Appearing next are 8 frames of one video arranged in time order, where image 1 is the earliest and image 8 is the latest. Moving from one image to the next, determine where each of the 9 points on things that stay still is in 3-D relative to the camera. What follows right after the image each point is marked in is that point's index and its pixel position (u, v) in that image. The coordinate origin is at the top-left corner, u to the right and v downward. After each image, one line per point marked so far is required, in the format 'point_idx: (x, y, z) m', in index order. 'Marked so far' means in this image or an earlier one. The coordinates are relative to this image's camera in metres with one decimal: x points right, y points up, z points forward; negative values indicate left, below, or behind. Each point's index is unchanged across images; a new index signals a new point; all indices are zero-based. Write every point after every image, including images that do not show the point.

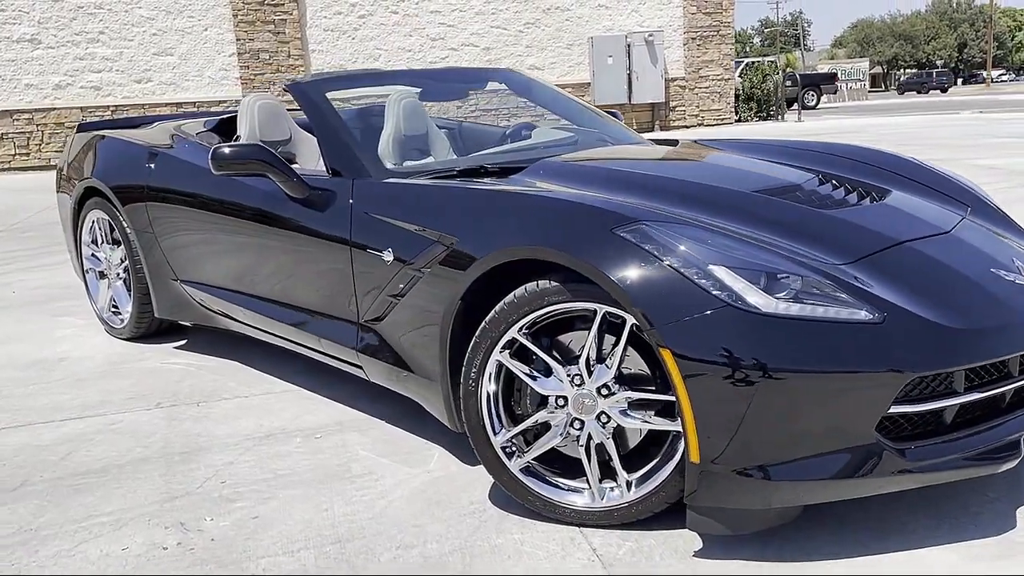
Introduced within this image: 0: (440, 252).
0: (-0.2, +0.1, +2.6) m
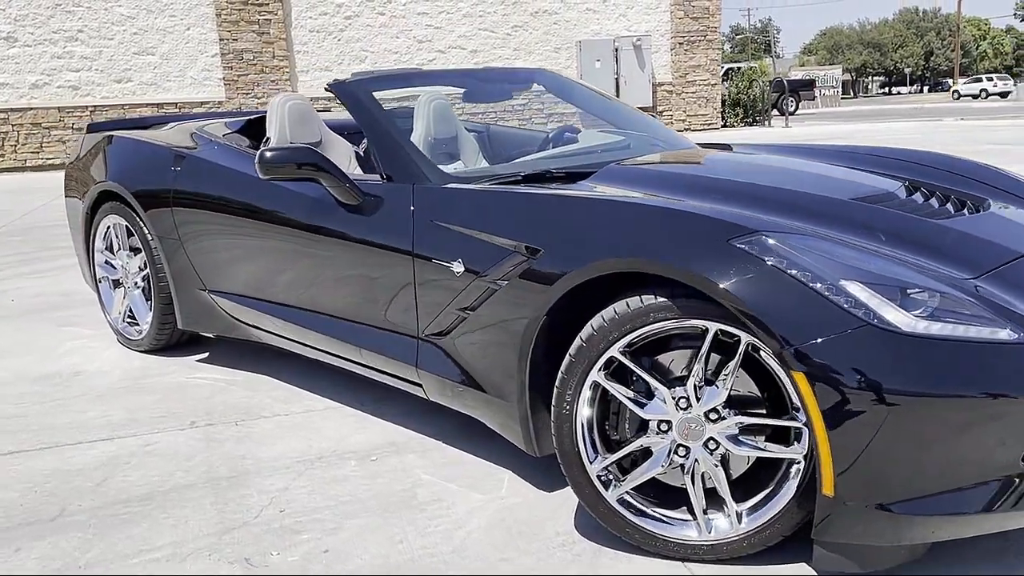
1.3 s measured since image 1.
0: (0.0, +0.1, +2.4) m
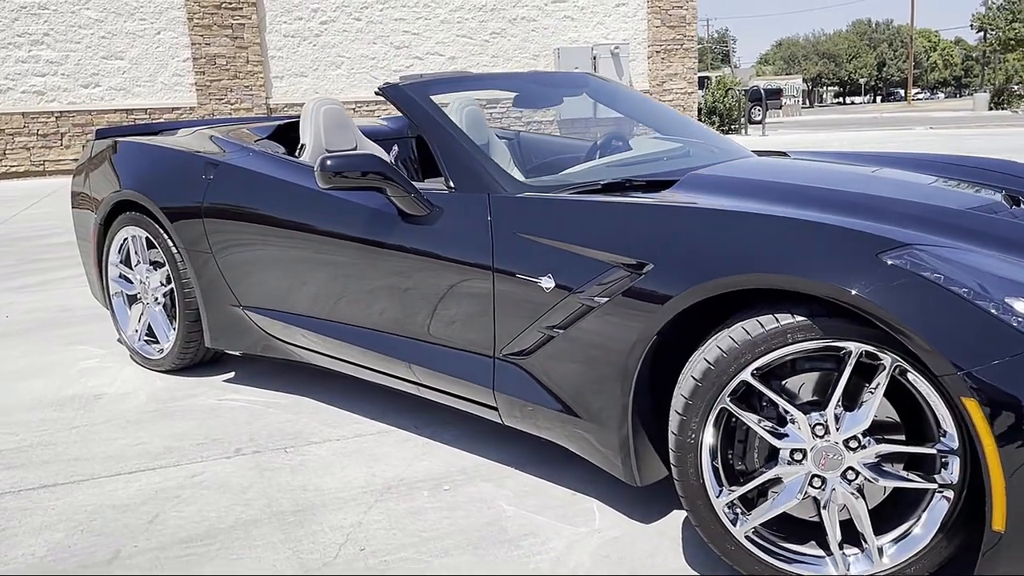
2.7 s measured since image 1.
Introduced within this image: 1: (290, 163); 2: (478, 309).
0: (+0.3, 0.0, +2.2) m
1: (-0.8, +0.4, +3.2) m
2: (-0.1, -0.1, +2.6) m
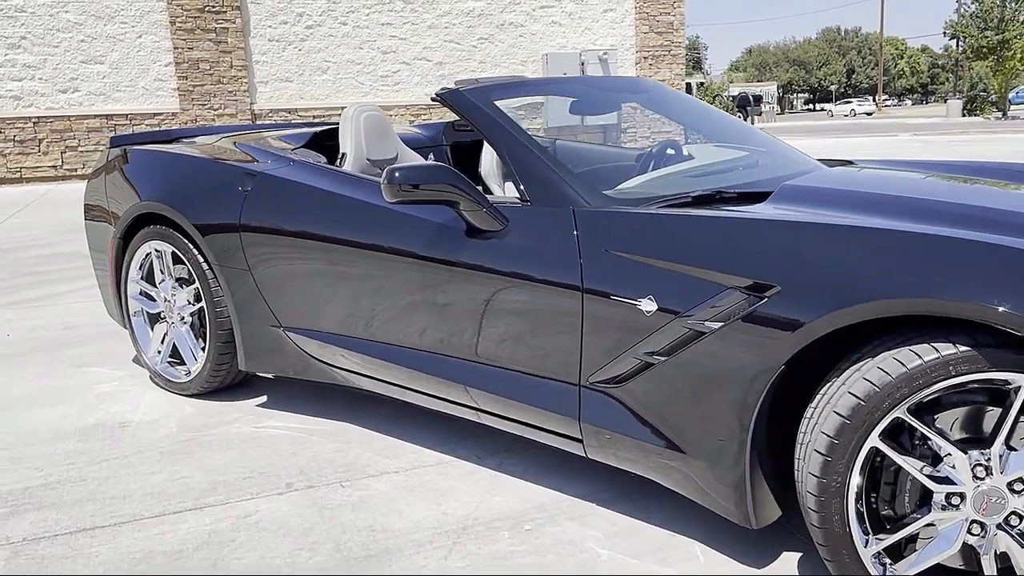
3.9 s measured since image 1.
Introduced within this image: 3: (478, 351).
0: (+0.5, 0.0, +2.0) m
1: (-0.6, +0.4, +3.0) m
2: (+0.1, -0.1, +2.4) m
3: (-0.1, -0.2, +2.7) m
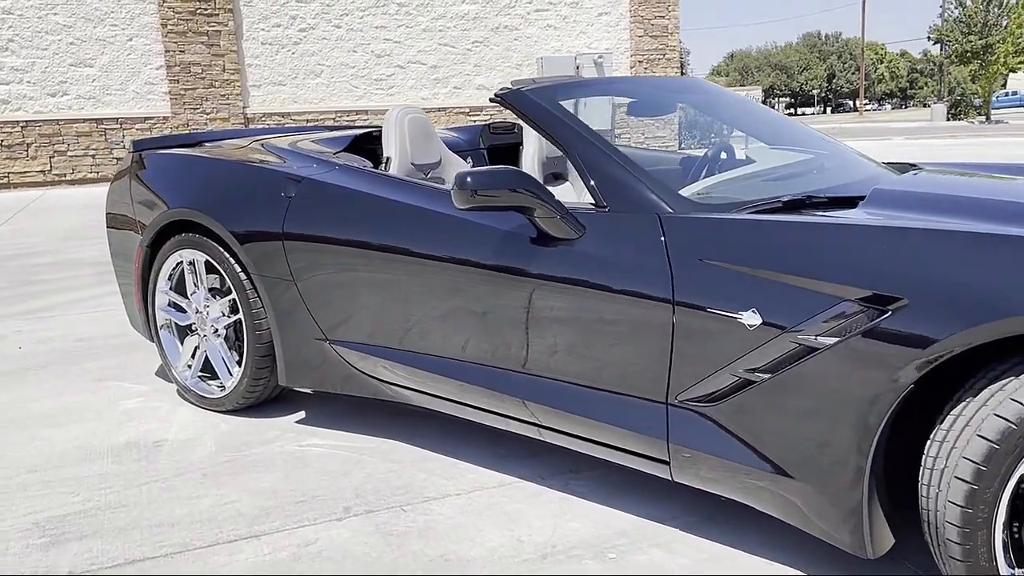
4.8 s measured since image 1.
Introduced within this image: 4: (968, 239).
0: (+0.7, -0.1, +1.9) m
1: (-0.4, +0.3, +2.9) m
2: (+0.3, -0.2, +2.3) m
3: (+0.1, -0.2, +2.5) m
4: (+0.9, +0.1, +1.8) m
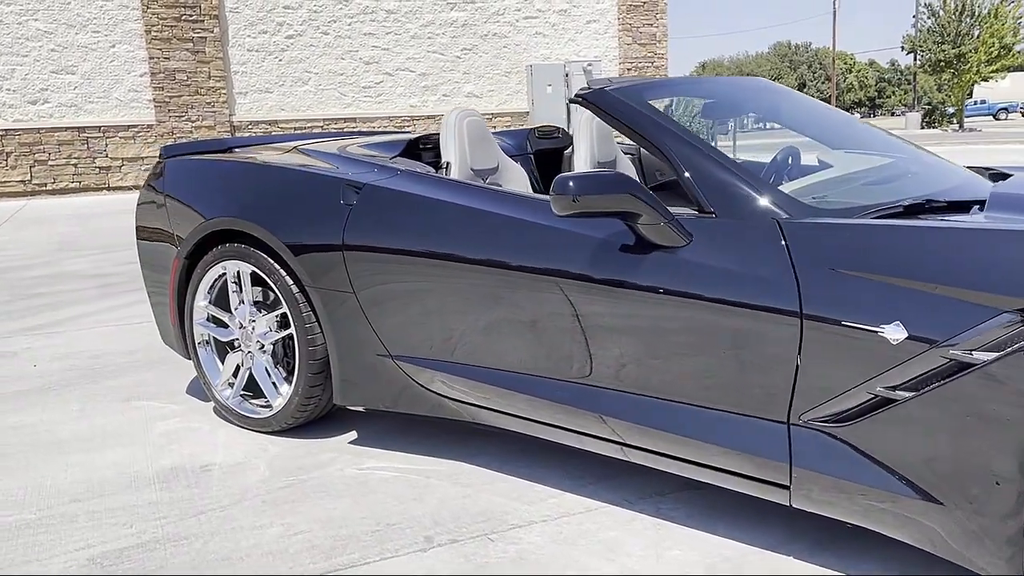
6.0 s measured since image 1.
0: (+1.0, -0.1, +1.8) m
1: (-0.2, +0.3, +2.7) m
2: (+0.6, -0.2, +2.1) m
3: (+0.3, -0.3, +2.4) m
4: (+1.2, +0.1, +1.7) m
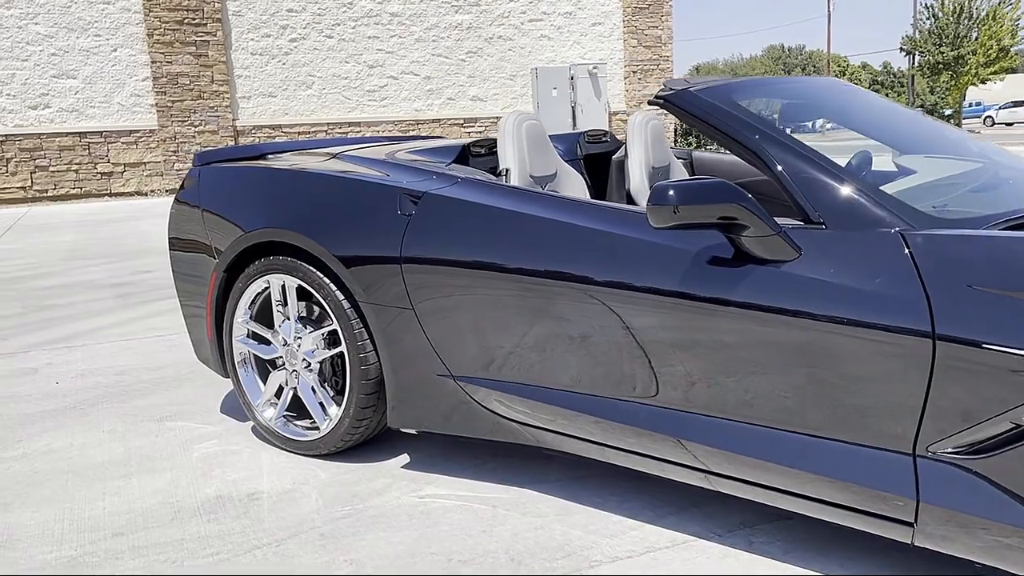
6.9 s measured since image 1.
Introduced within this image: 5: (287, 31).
0: (+1.2, -0.1, +1.6) m
1: (+0.1, +0.3, +2.5) m
2: (+0.8, -0.2, +1.9) m
3: (+0.5, -0.3, +2.2) m
4: (+1.4, 0.0, +1.5) m
5: (-4.0, +4.6, +15.9) m
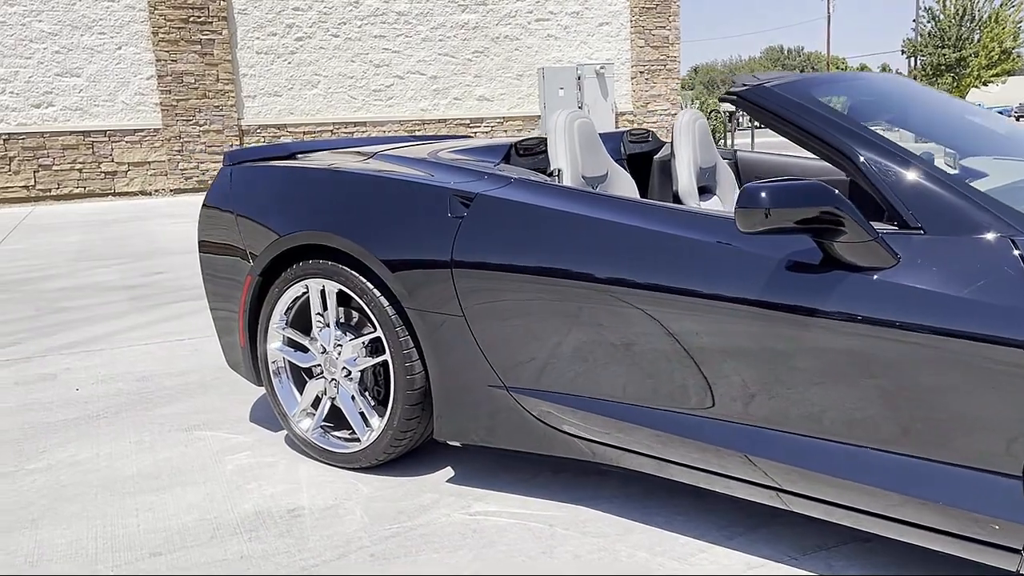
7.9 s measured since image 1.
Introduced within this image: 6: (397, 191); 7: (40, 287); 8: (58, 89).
0: (+1.4, -0.1, +1.5) m
1: (+0.2, +0.2, +2.4) m
2: (+1.0, -0.2, +1.8) m
3: (+0.7, -0.3, +2.1) m
4: (+1.6, 0.0, +1.4) m
5: (-3.9, +4.5, +15.7) m
6: (-0.4, +0.3, +2.7) m
7: (-3.4, 0.0, +6.5) m
8: (-7.3, +3.2, +14.3) m
